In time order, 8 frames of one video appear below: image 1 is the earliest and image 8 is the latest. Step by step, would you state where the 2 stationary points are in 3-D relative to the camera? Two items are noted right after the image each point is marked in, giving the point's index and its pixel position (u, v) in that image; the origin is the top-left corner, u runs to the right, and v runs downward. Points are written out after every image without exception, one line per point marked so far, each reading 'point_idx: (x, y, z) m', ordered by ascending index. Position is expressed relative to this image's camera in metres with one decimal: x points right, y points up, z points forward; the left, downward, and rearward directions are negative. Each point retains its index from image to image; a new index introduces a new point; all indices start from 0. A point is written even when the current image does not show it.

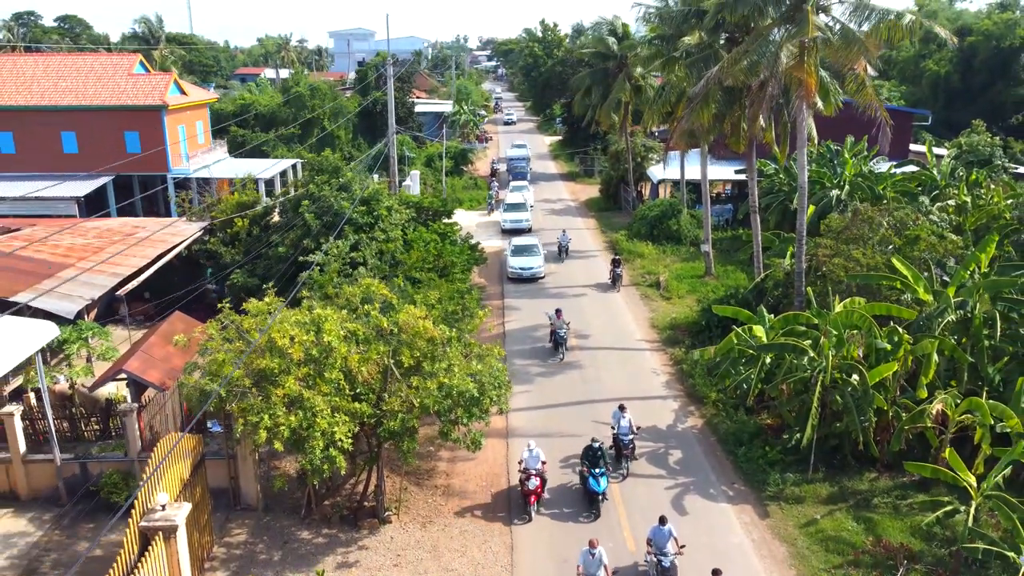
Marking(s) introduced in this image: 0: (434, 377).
0: (-1.1, -1.2, +10.8) m
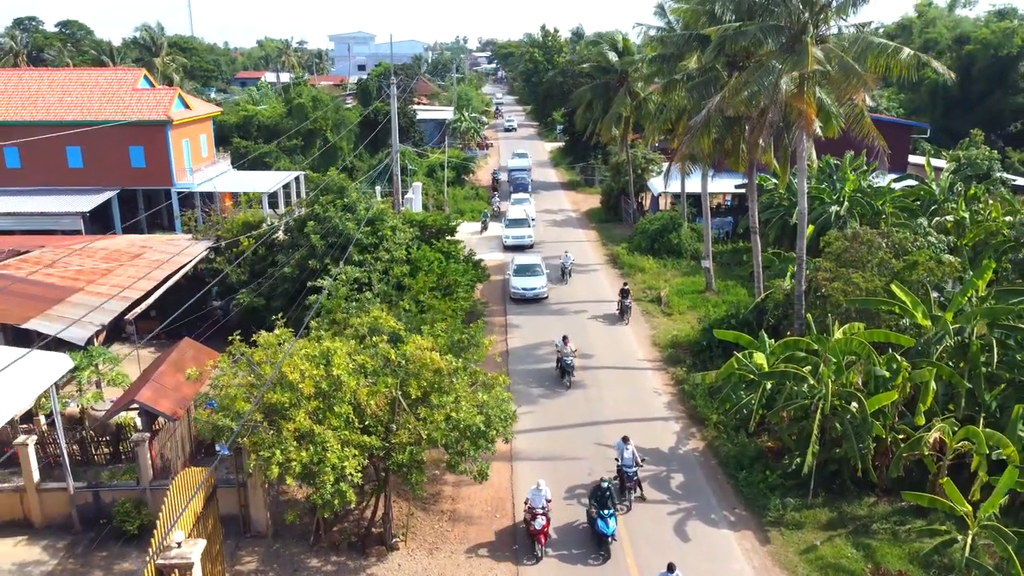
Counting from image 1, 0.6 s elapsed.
0: (-1.0, -1.7, +11.1) m
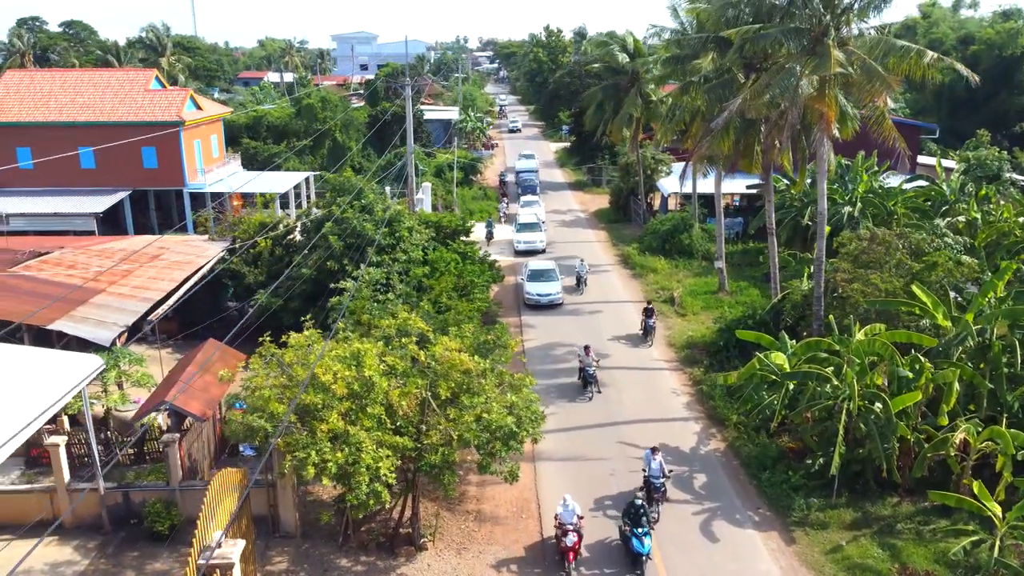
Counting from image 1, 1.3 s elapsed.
0: (-0.6, -1.7, +11.1) m
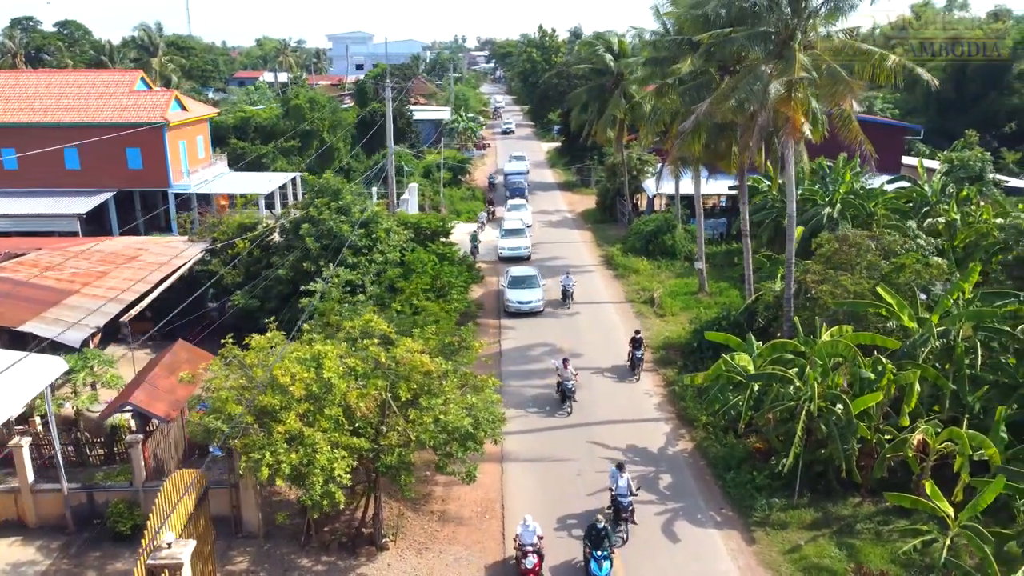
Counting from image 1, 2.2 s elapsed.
0: (-1.2, -1.7, +11.2) m
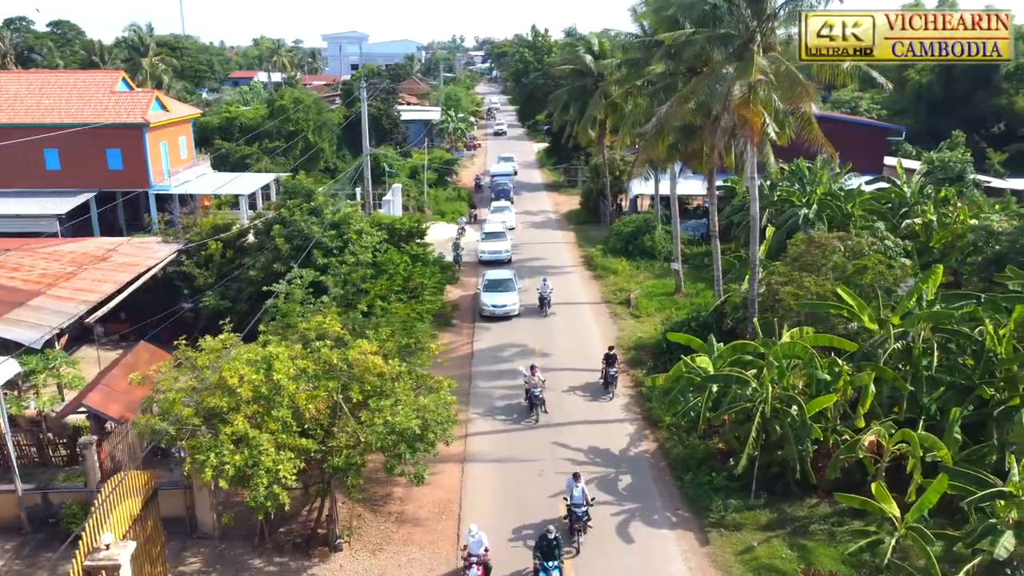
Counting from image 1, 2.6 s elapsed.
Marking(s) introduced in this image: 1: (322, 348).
0: (-1.9, -1.8, +11.3) m
1: (-2.9, -0.9, +11.9) m
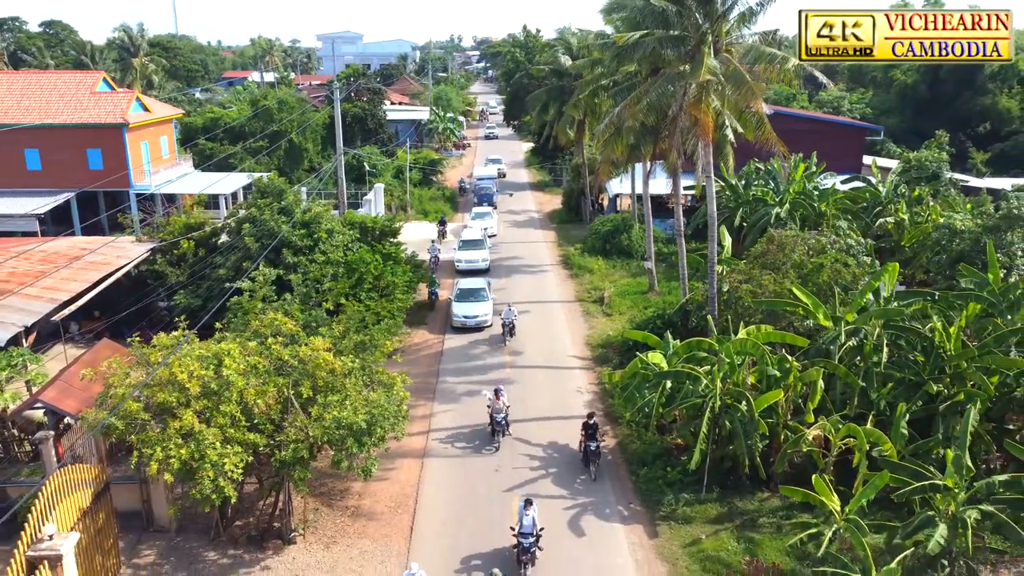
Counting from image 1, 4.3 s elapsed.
0: (-2.7, -1.7, +11.5) m
1: (-3.6, -0.9, +12.1) m
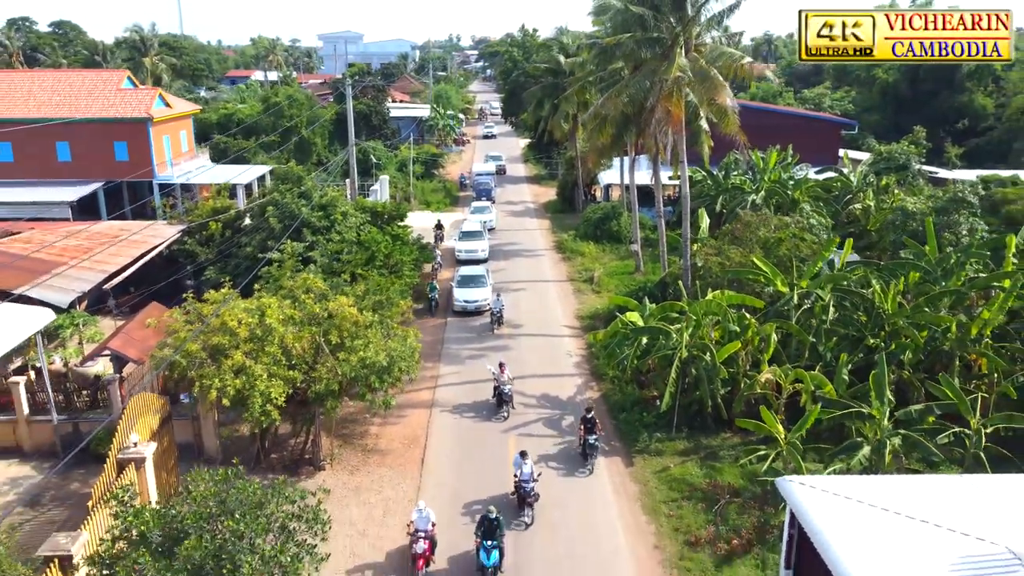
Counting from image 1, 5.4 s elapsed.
0: (-2.7, -1.1, +13.6) m
1: (-3.7, -0.2, +14.2) m
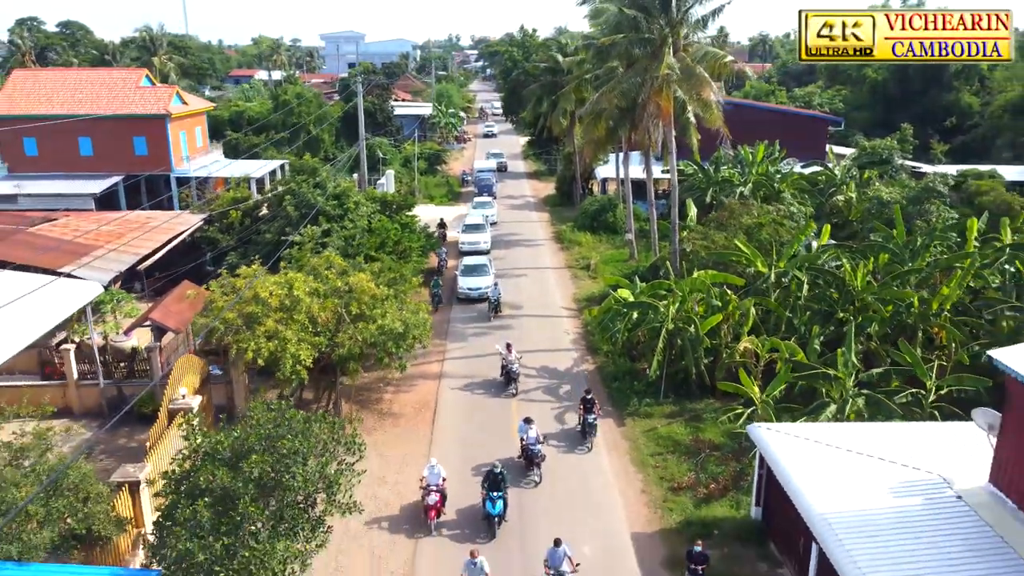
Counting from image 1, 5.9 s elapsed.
0: (-2.7, -0.6, +15.2) m
1: (-3.7, +0.2, +15.8) m
